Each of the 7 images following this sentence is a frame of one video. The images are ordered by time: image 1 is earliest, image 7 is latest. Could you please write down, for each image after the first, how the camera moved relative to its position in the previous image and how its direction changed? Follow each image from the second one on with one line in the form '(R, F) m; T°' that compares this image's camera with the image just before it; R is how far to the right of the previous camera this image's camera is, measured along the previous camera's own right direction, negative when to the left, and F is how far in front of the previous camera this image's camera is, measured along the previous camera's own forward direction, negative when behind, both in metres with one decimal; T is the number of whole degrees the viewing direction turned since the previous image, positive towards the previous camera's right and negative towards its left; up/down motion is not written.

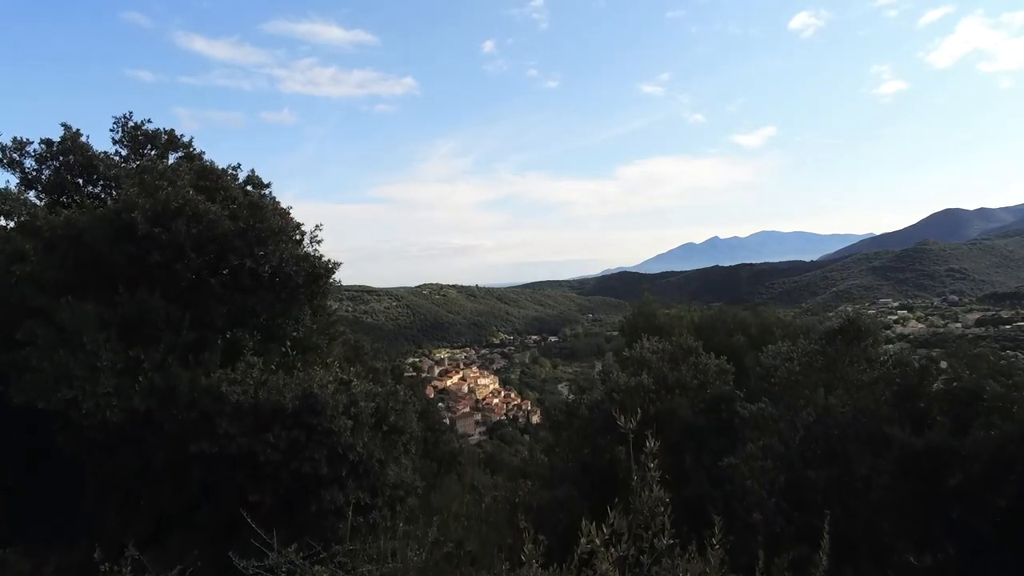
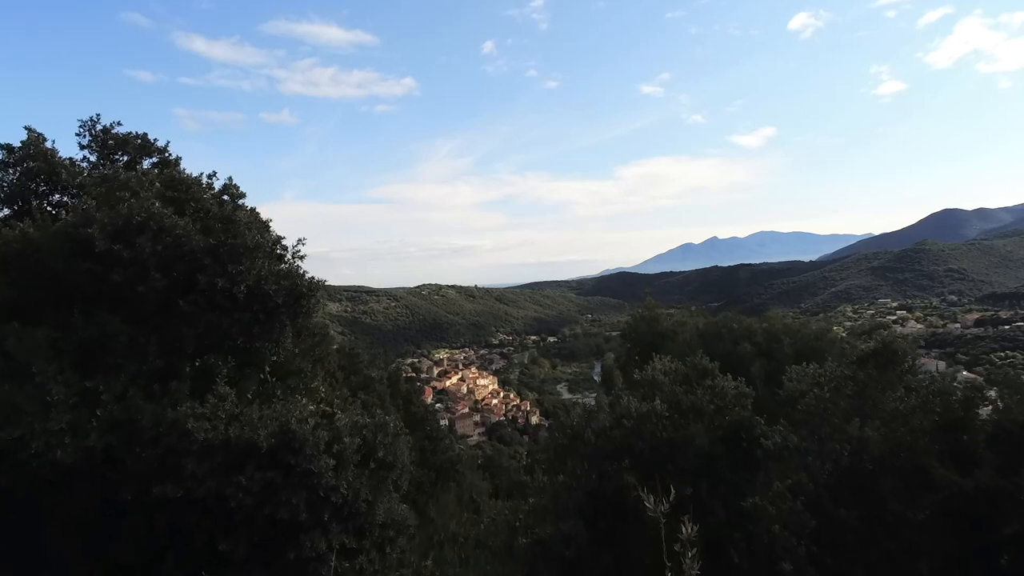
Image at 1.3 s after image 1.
(-0.7, -1.5) m; 0°
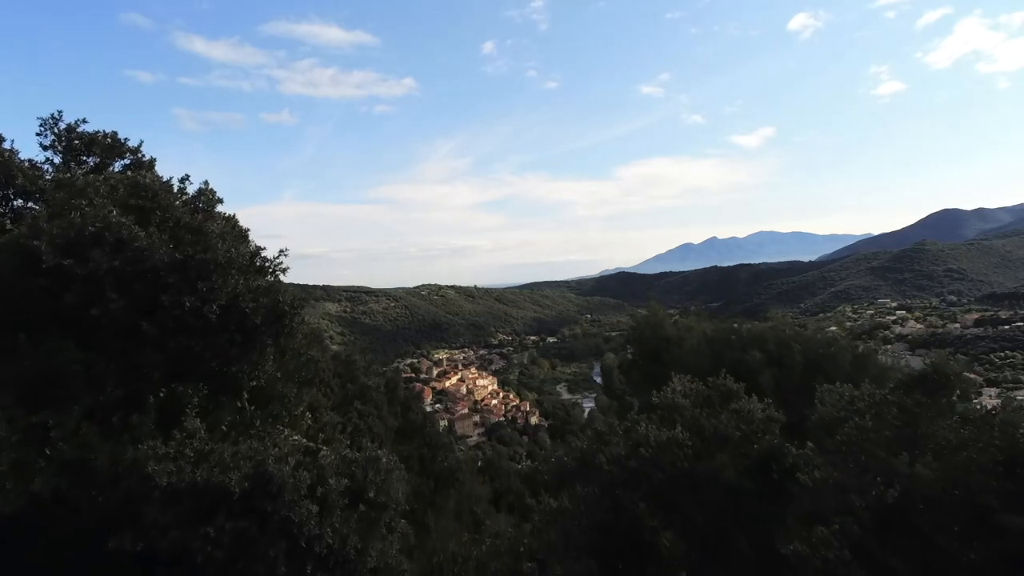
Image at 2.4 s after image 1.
(0.0, +0.4) m; 0°
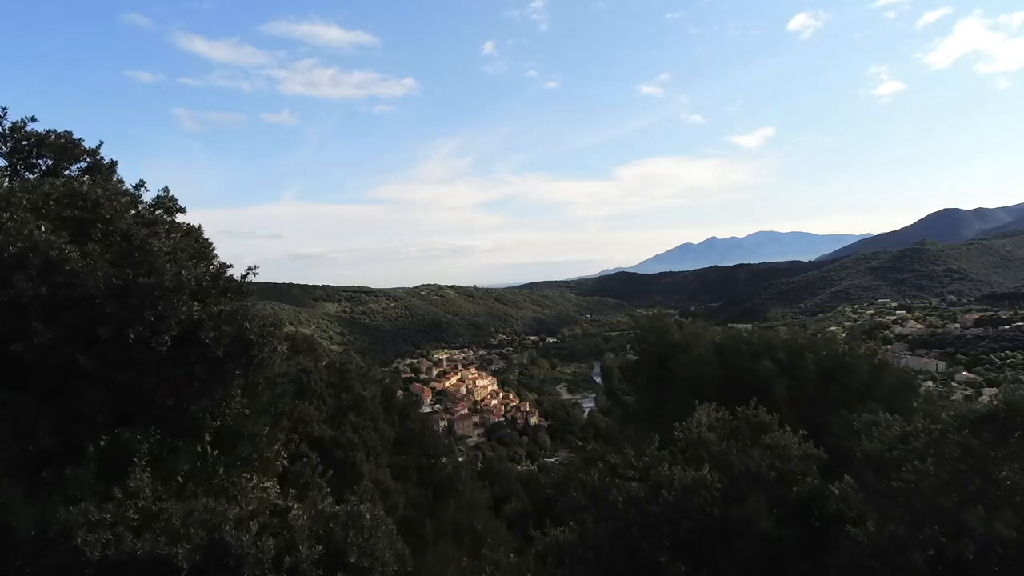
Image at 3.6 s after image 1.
(0.0, +0.6) m; 0°
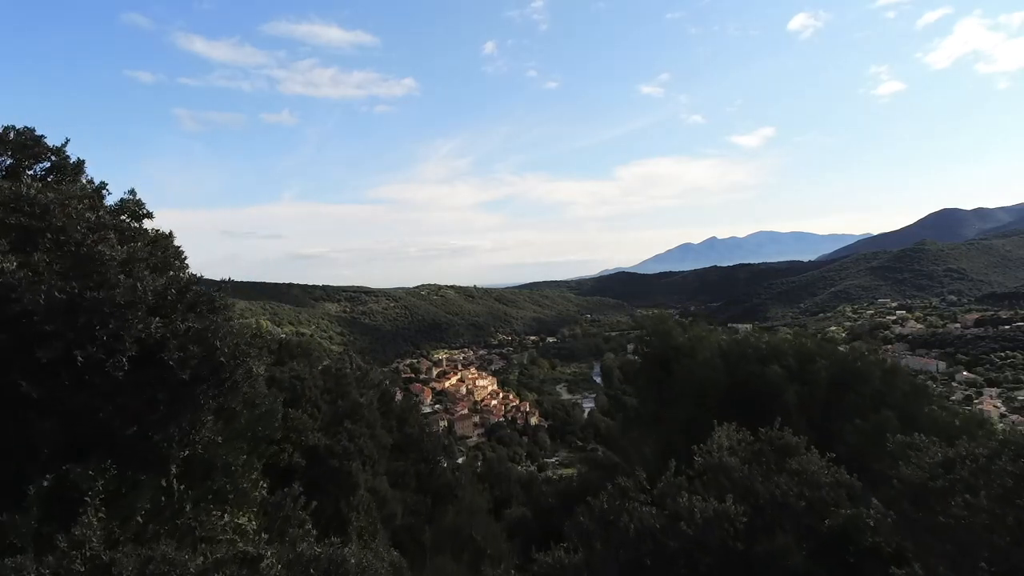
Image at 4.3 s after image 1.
(0.0, +0.4) m; 0°
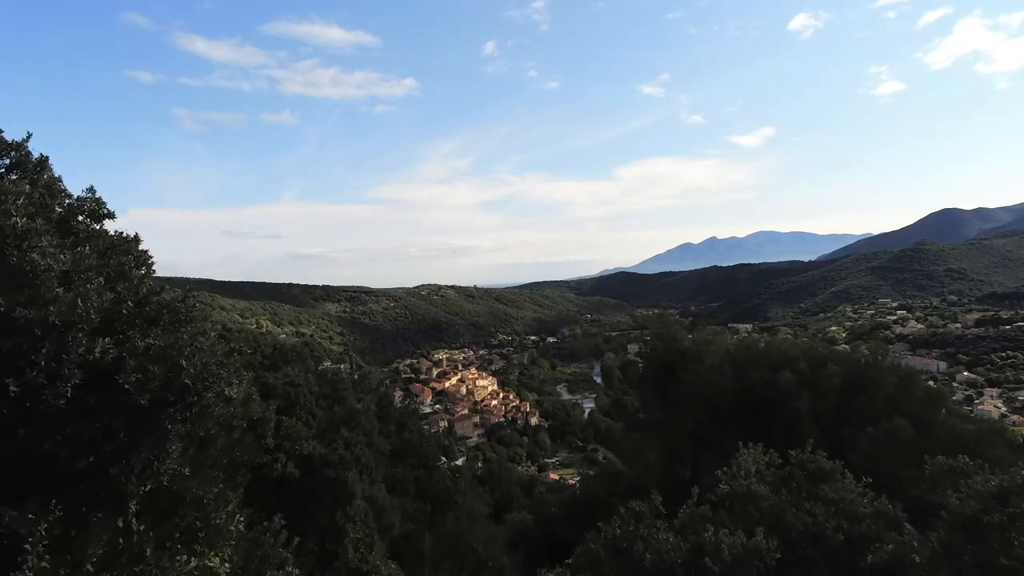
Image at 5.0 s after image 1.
(0.0, +0.4) m; 0°
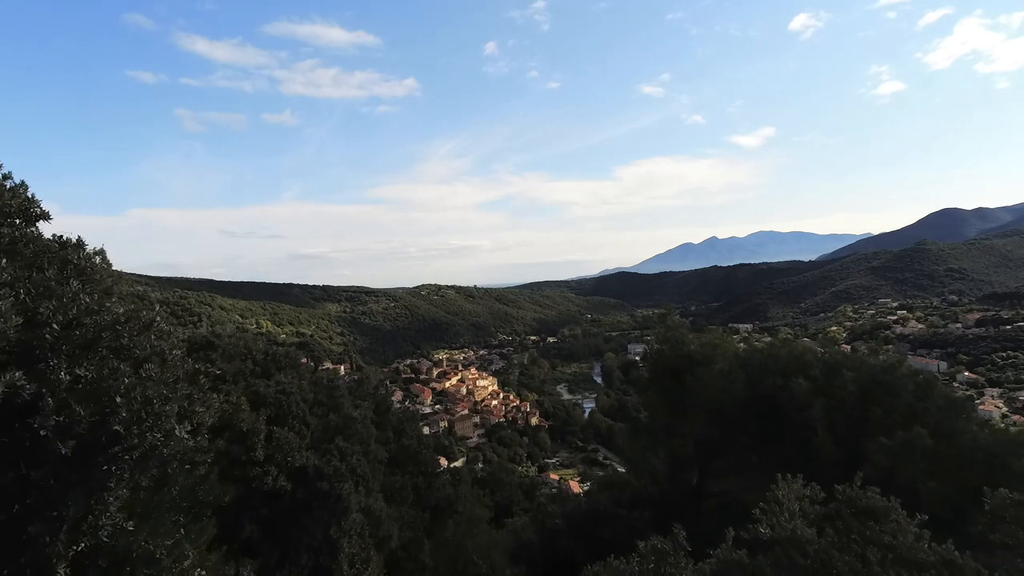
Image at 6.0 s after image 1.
(0.0, +0.5) m; 0°
